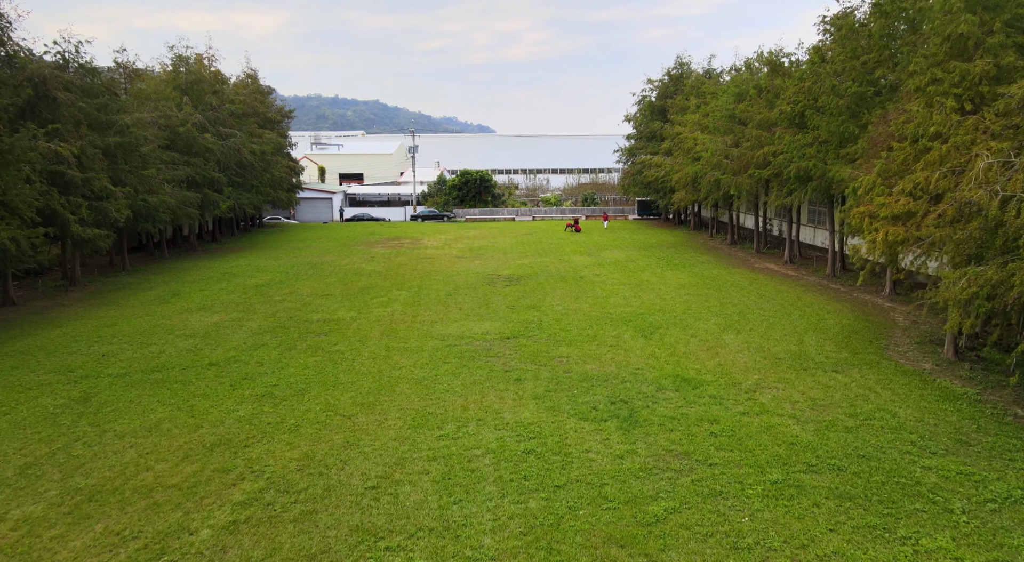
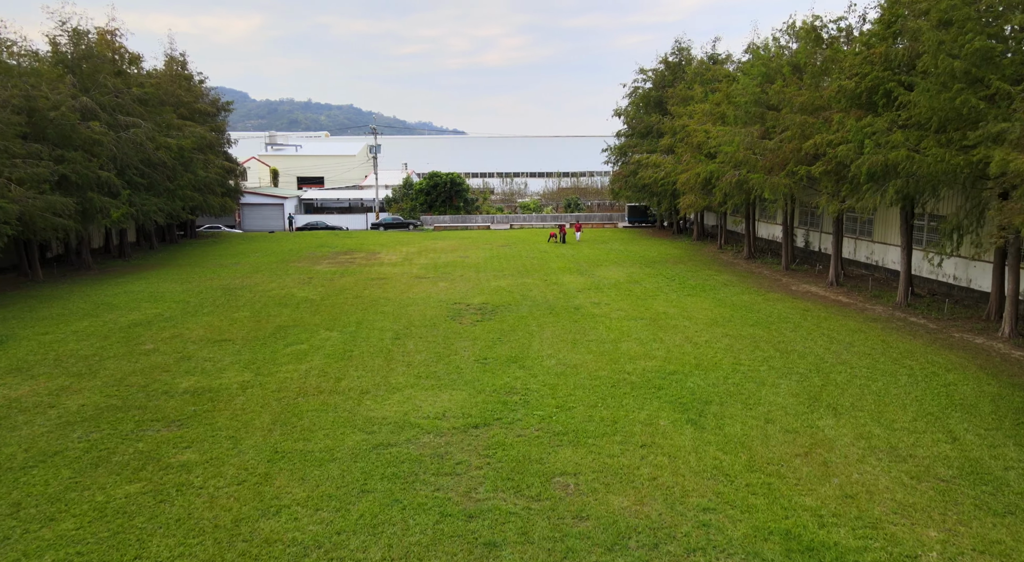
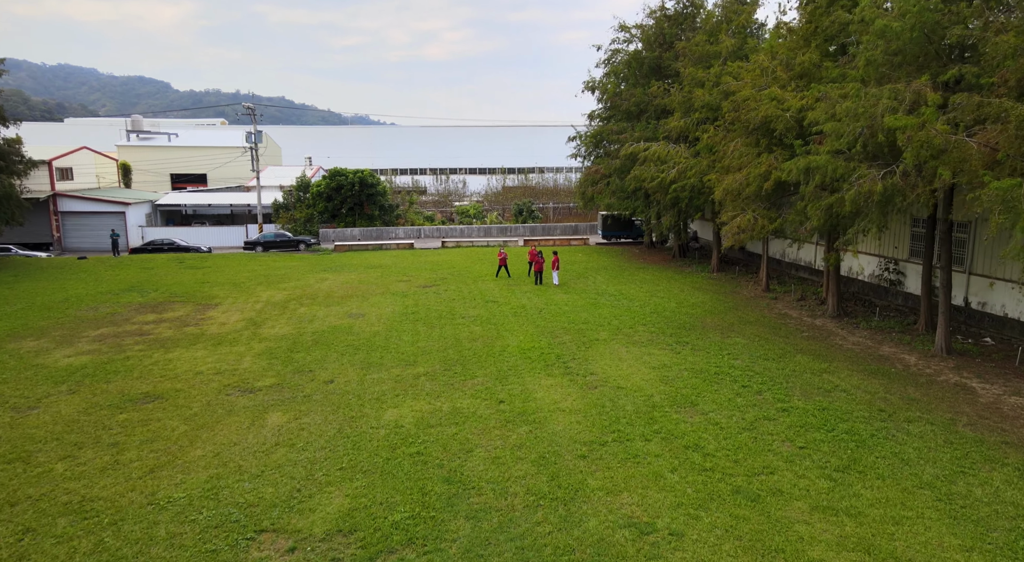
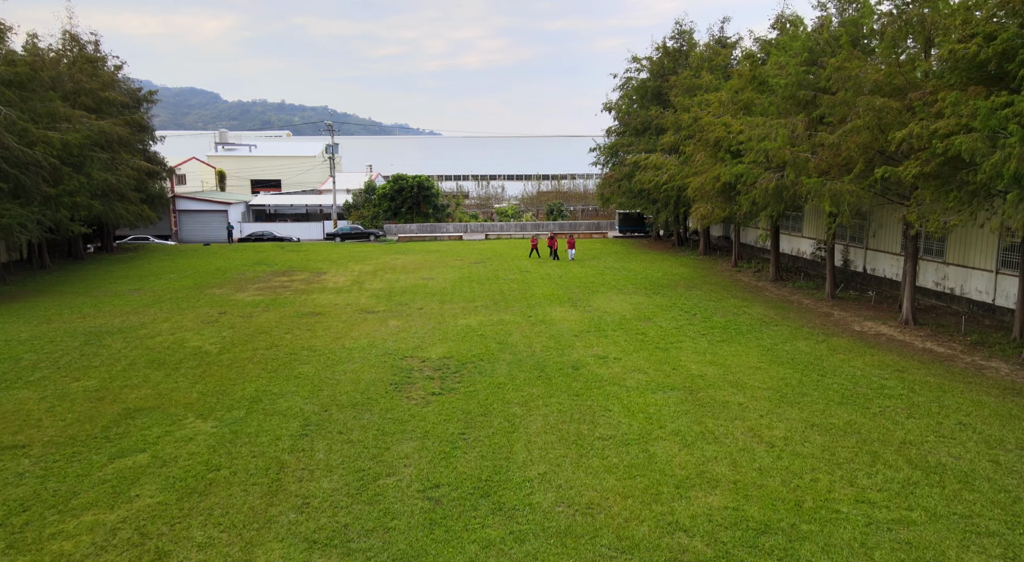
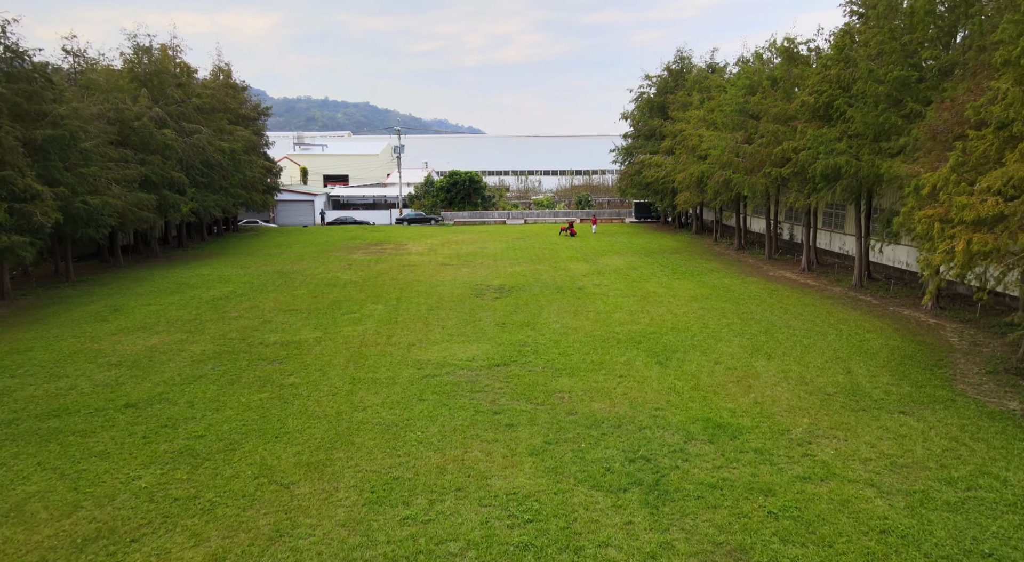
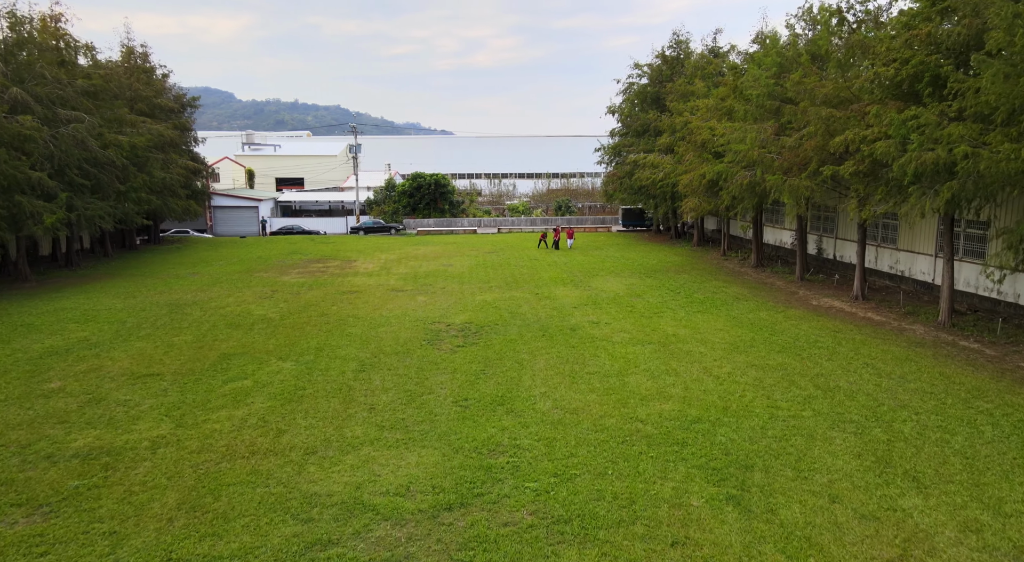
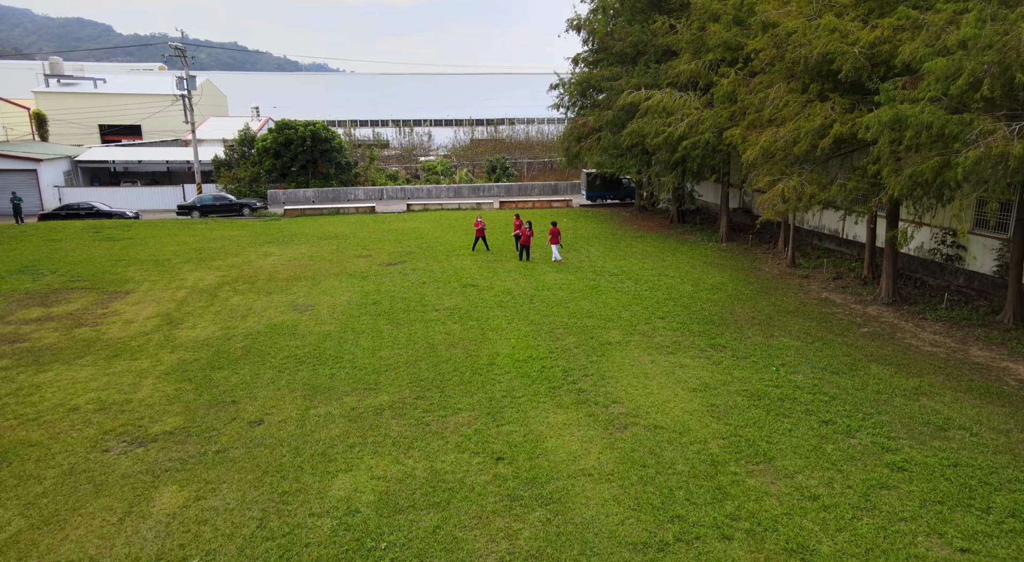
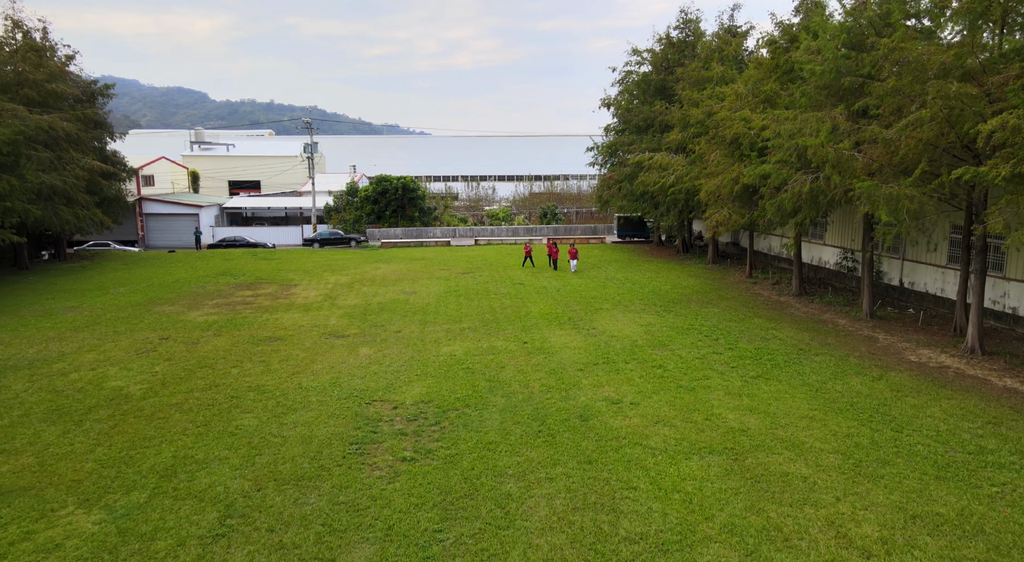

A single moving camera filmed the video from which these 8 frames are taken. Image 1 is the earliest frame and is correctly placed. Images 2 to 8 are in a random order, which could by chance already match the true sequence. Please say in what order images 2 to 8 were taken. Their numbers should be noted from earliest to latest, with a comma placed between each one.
5, 2, 6, 4, 8, 3, 7
